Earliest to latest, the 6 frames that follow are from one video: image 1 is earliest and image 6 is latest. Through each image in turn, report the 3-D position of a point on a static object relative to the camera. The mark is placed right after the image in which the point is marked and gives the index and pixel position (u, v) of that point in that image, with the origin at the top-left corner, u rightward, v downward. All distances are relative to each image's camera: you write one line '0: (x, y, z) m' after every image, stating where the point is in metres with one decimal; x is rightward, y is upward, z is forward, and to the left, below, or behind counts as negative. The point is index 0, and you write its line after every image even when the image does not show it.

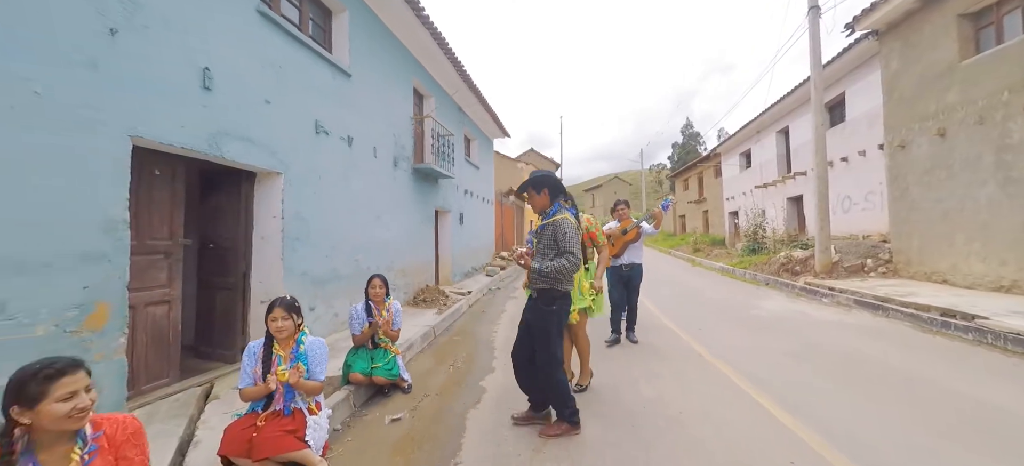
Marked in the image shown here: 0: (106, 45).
0: (-3.0, +1.4, +2.8) m
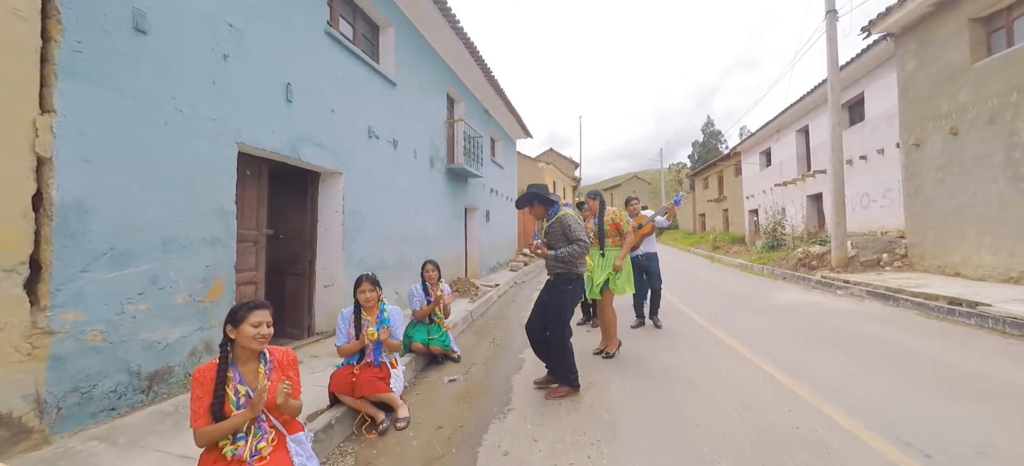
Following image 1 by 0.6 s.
0: (-2.7, +1.5, +3.5) m
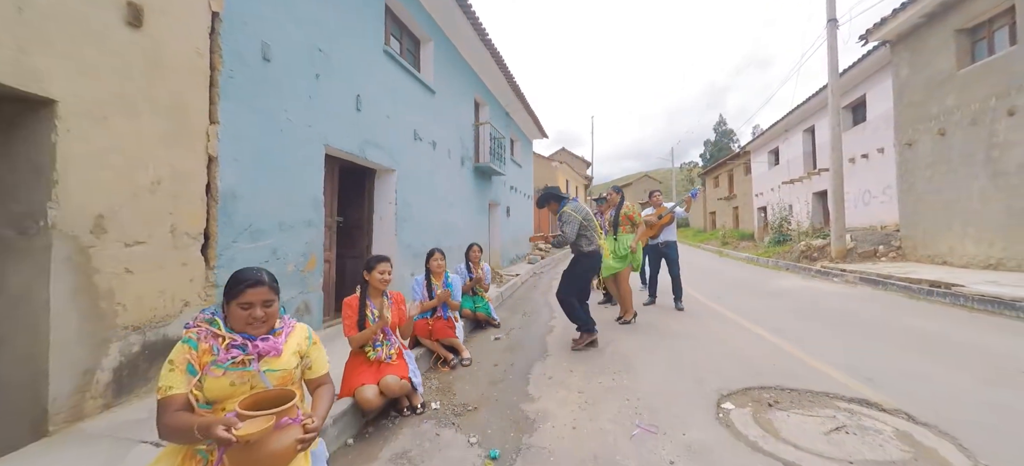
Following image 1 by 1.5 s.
0: (-2.3, +1.7, +4.3) m
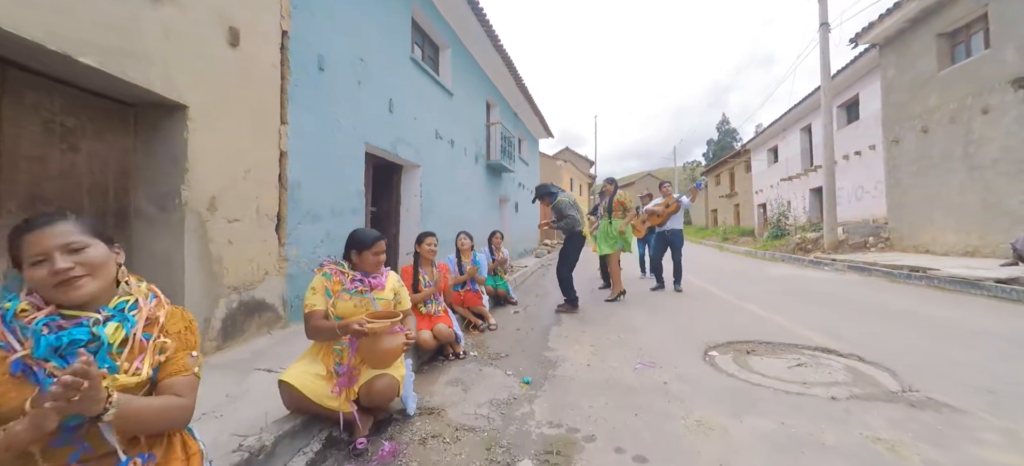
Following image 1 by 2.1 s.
0: (-2.0, +1.9, +5.0) m
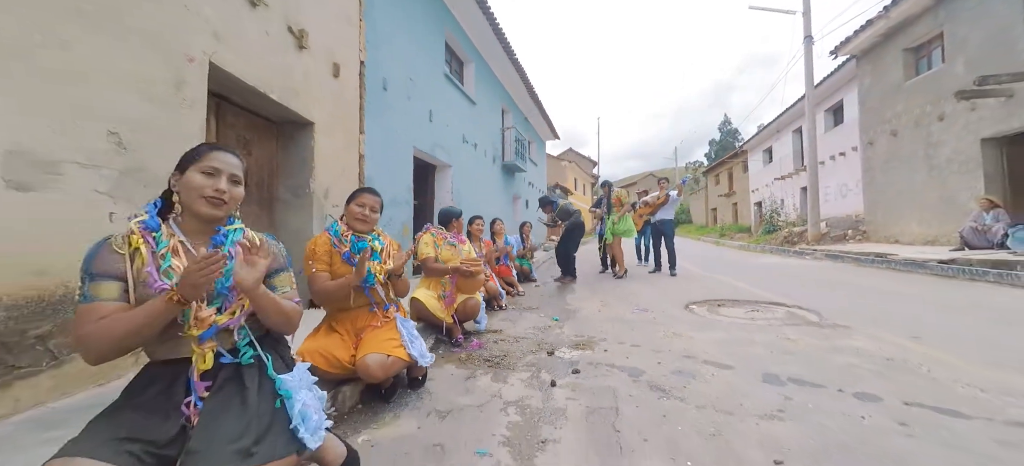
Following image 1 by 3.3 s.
0: (-1.7, +2.1, +6.1) m
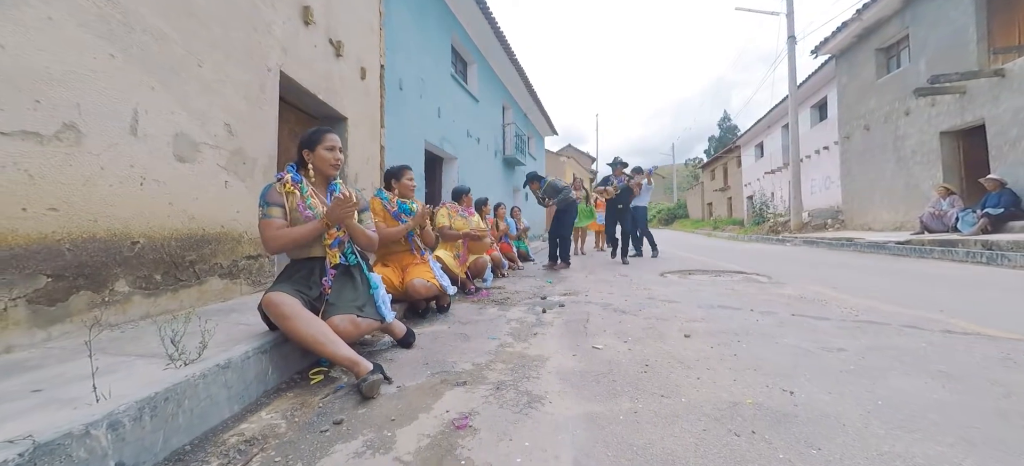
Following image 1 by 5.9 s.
0: (-1.7, +2.4, +6.8) m
